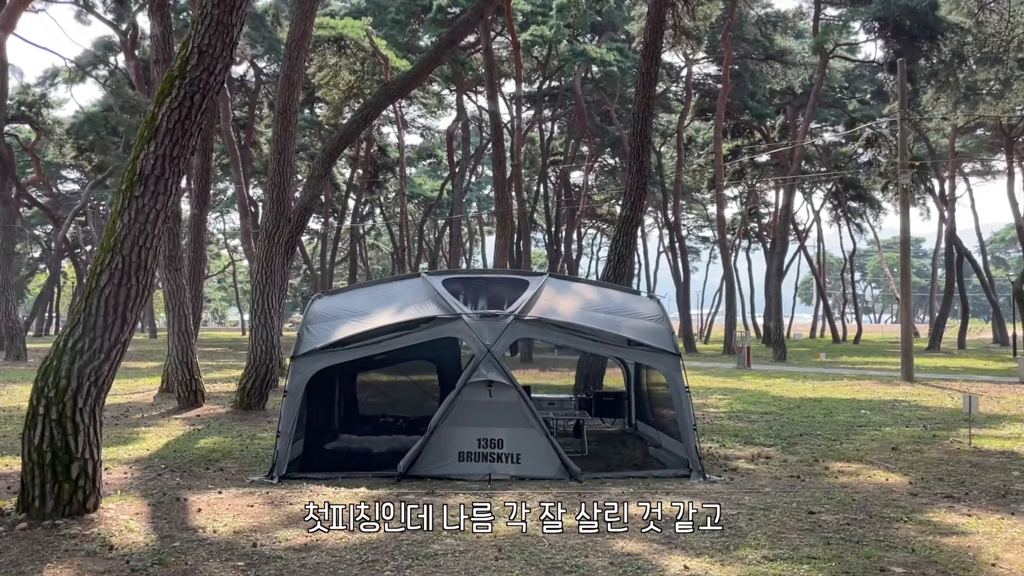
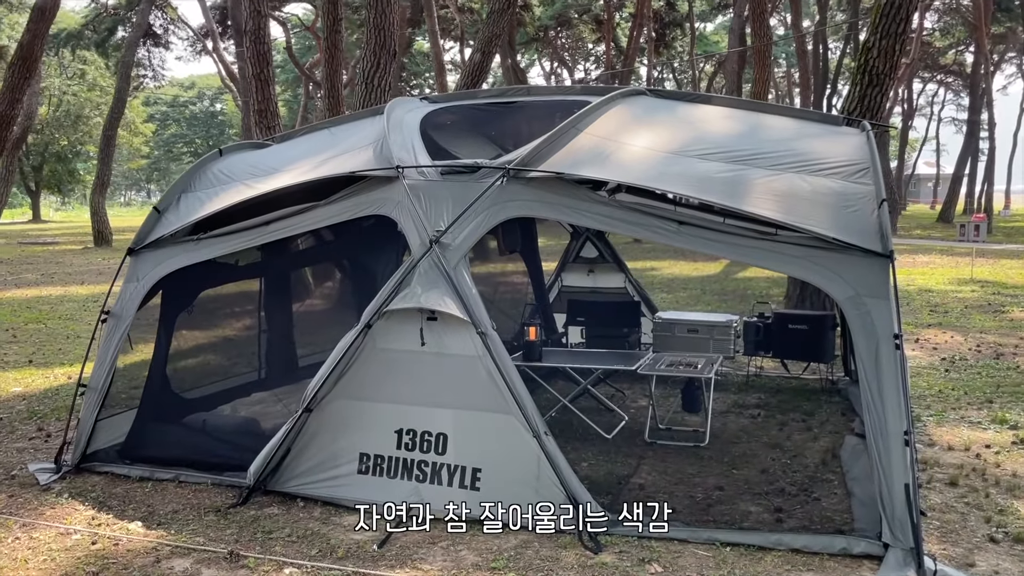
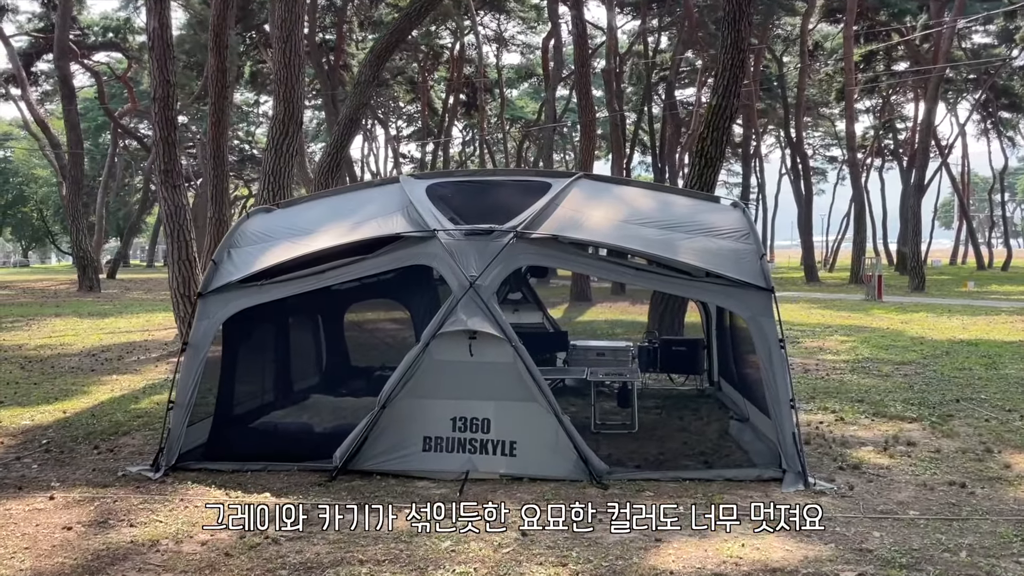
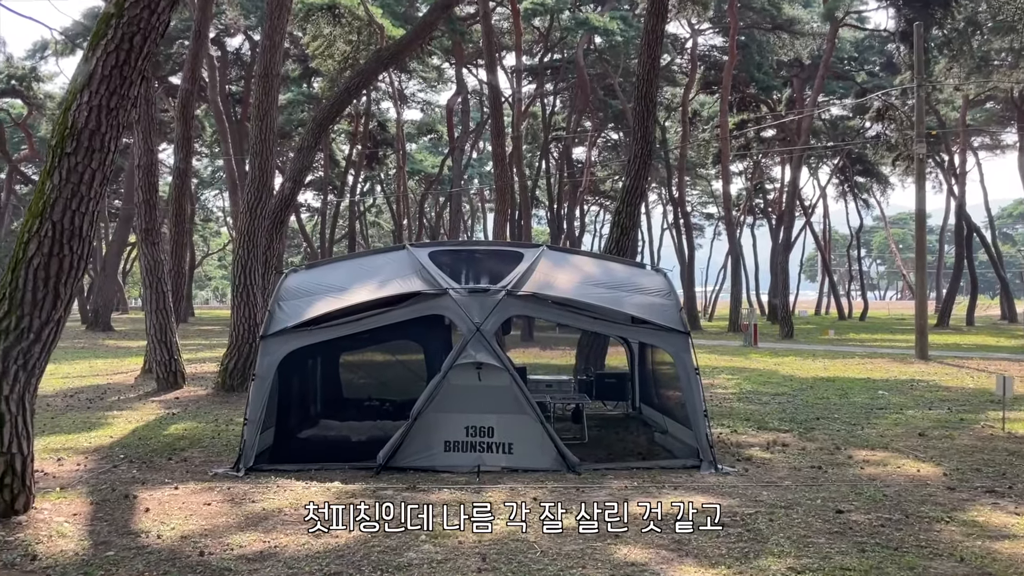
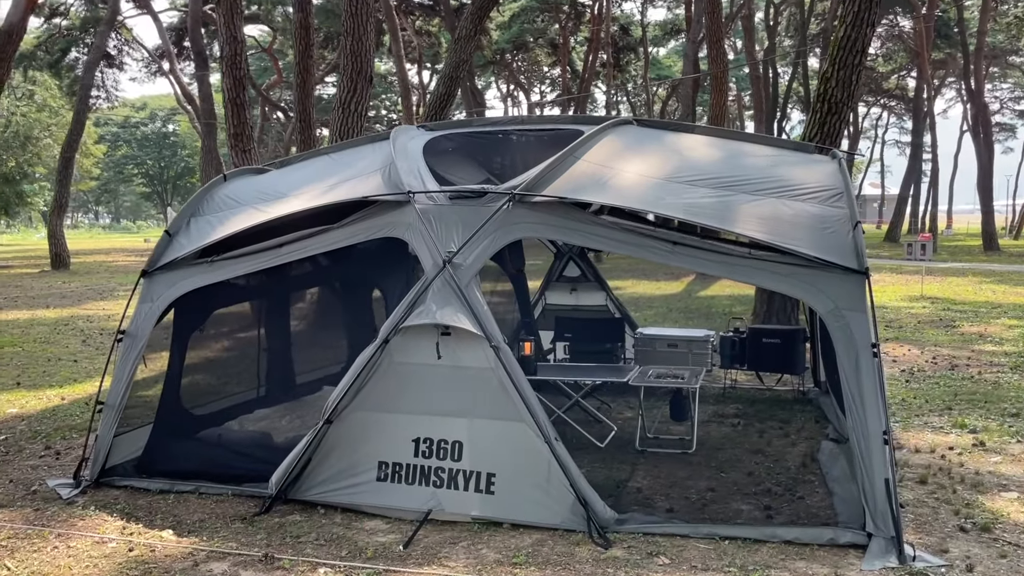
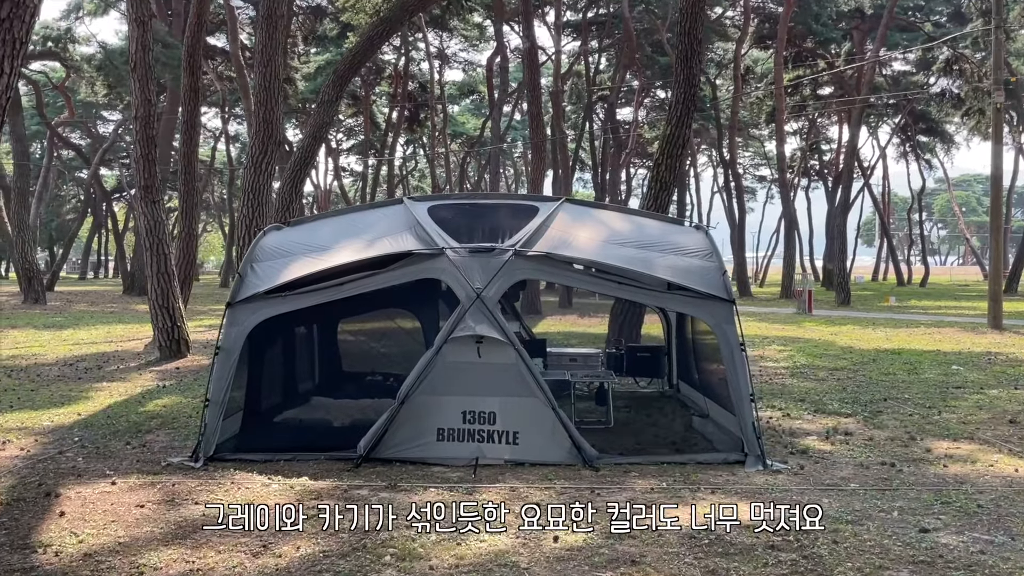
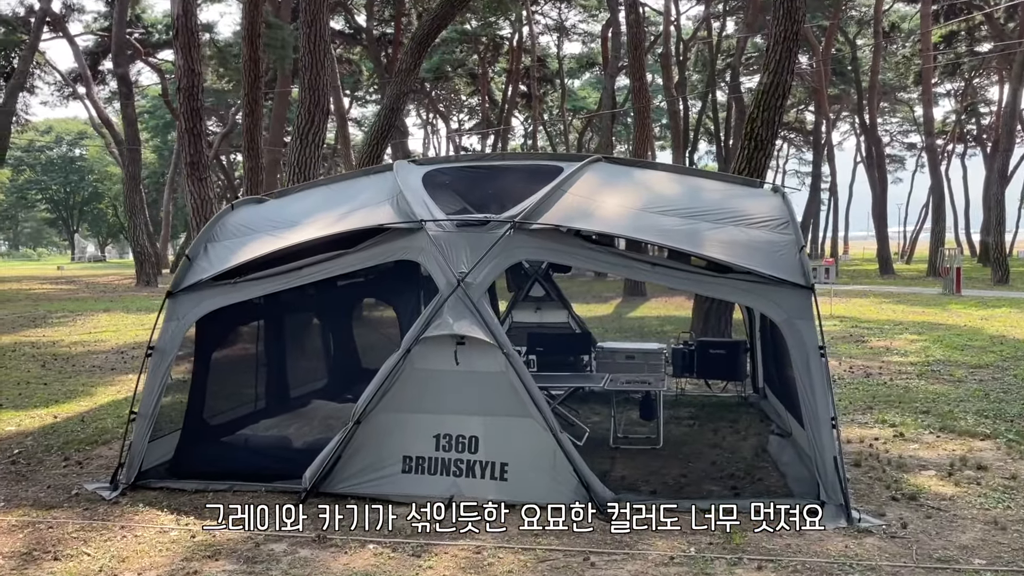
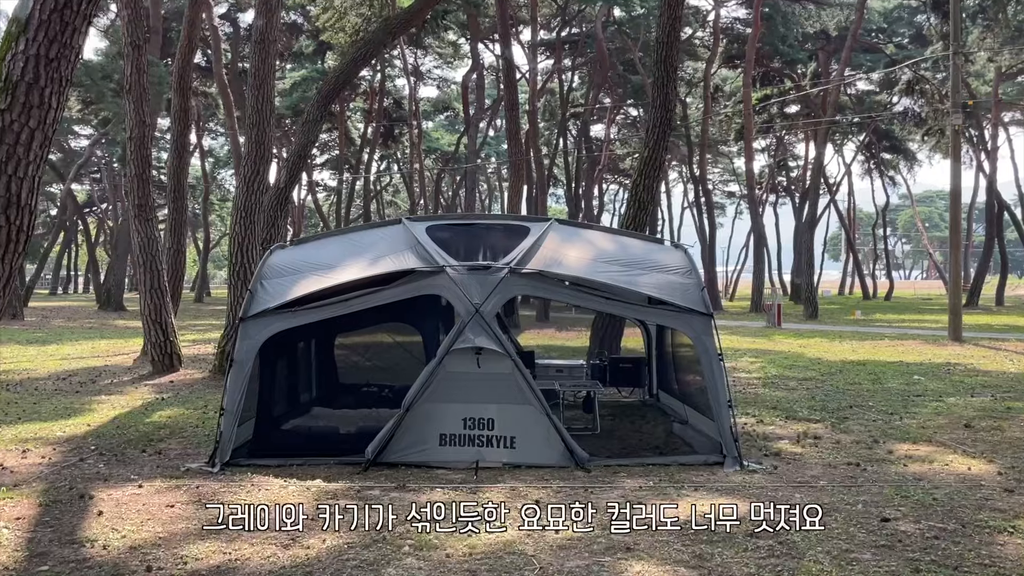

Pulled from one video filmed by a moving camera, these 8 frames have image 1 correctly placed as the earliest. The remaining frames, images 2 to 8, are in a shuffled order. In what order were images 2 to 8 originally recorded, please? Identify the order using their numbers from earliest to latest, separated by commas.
4, 8, 6, 3, 7, 5, 2
